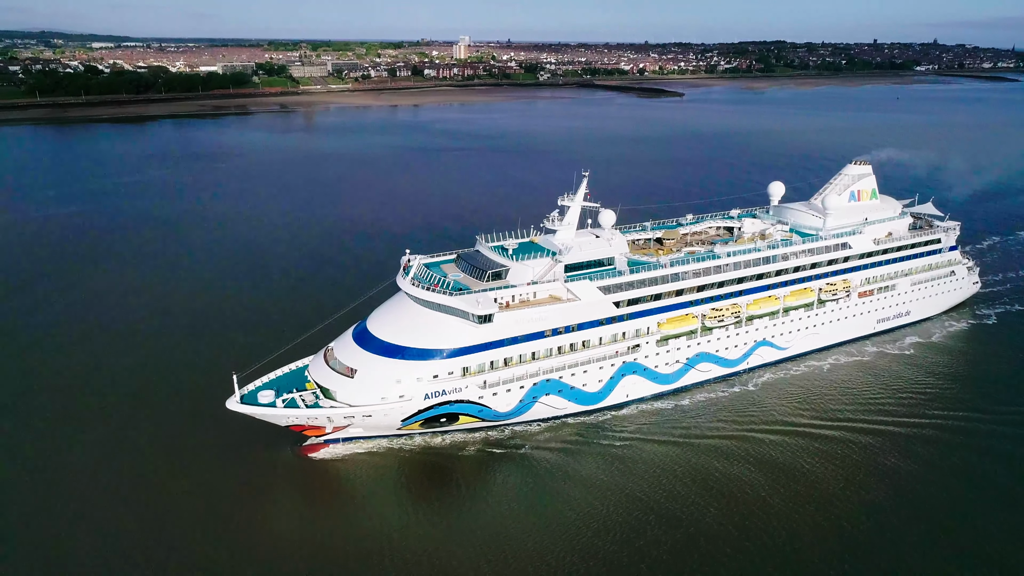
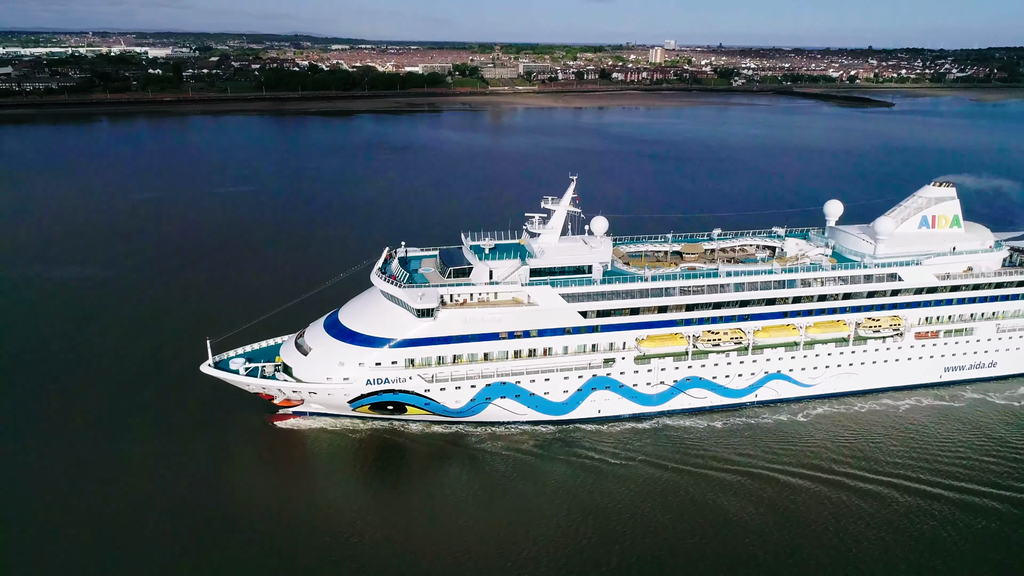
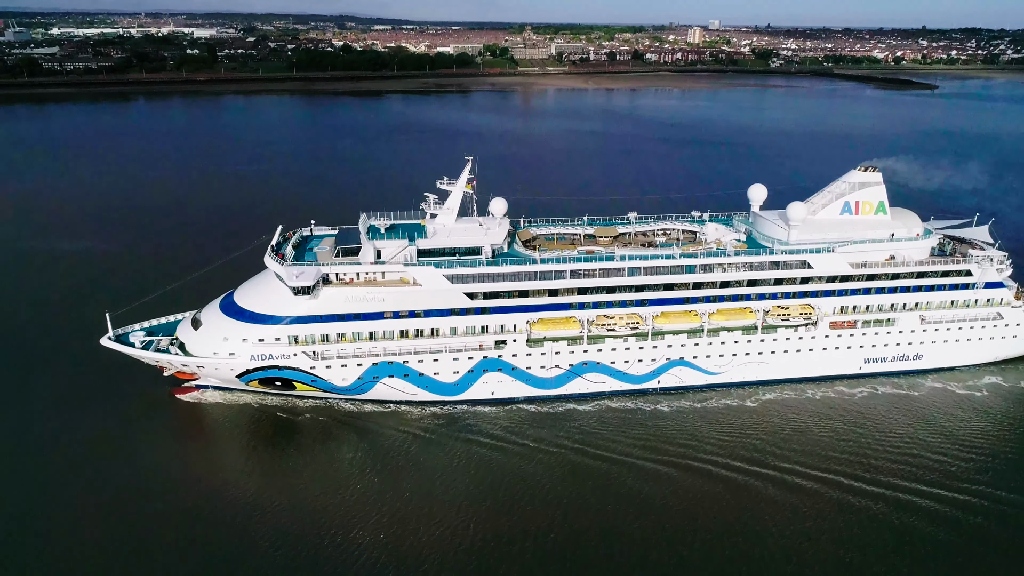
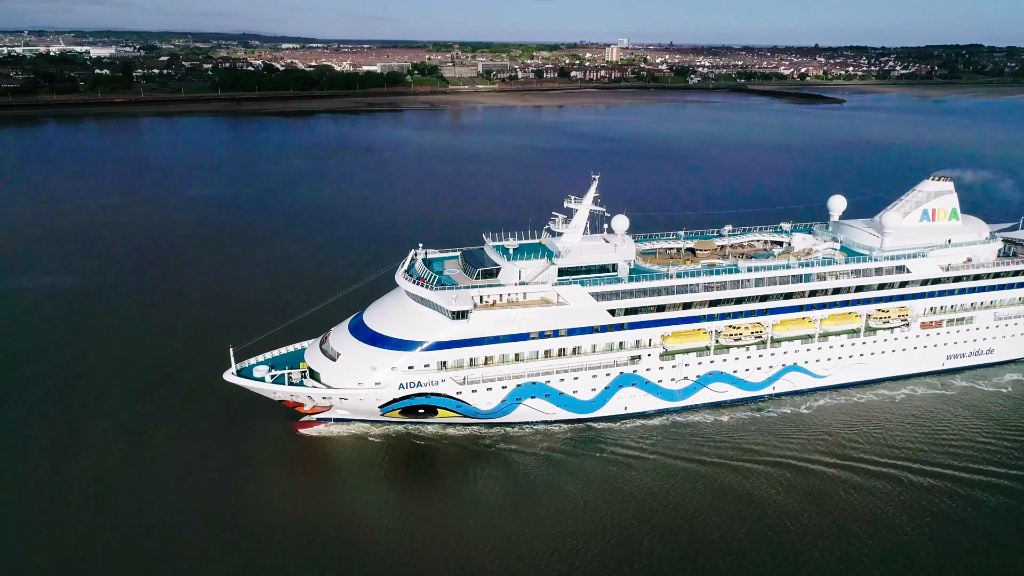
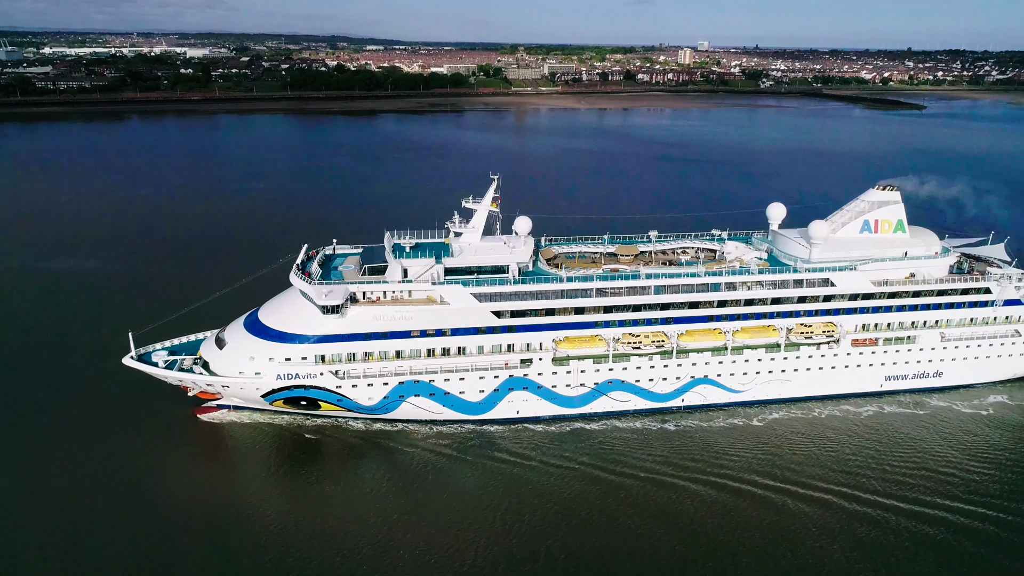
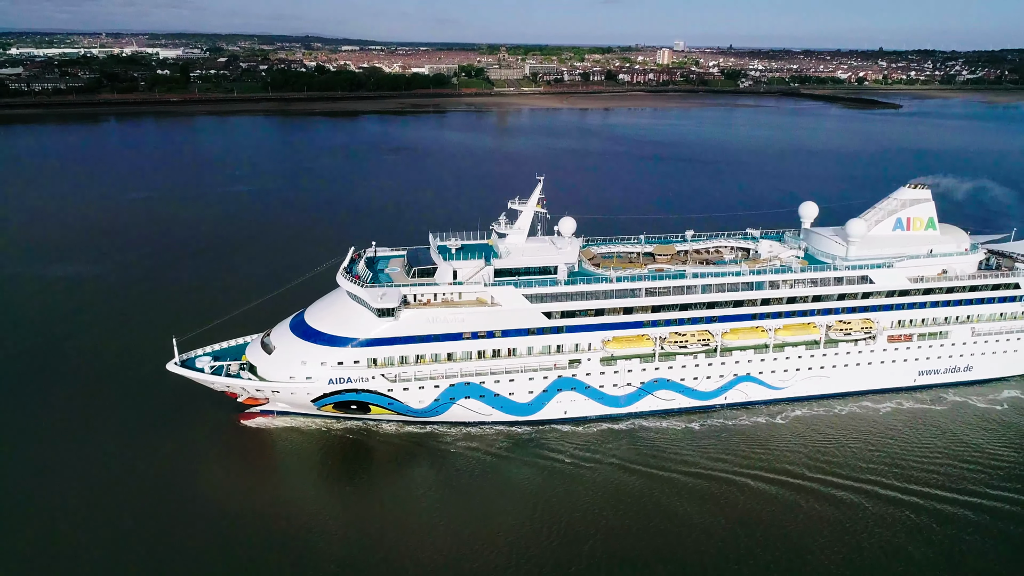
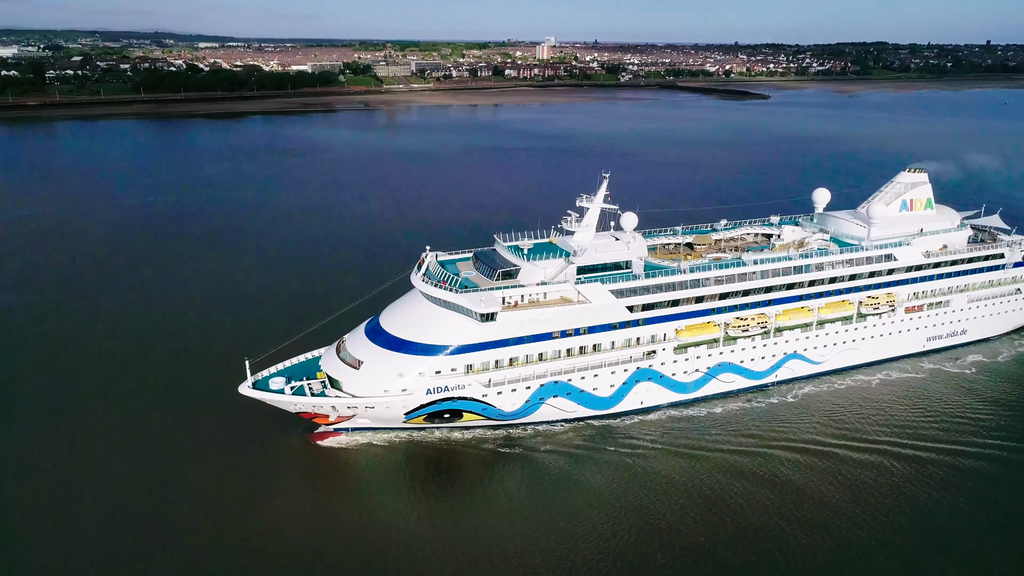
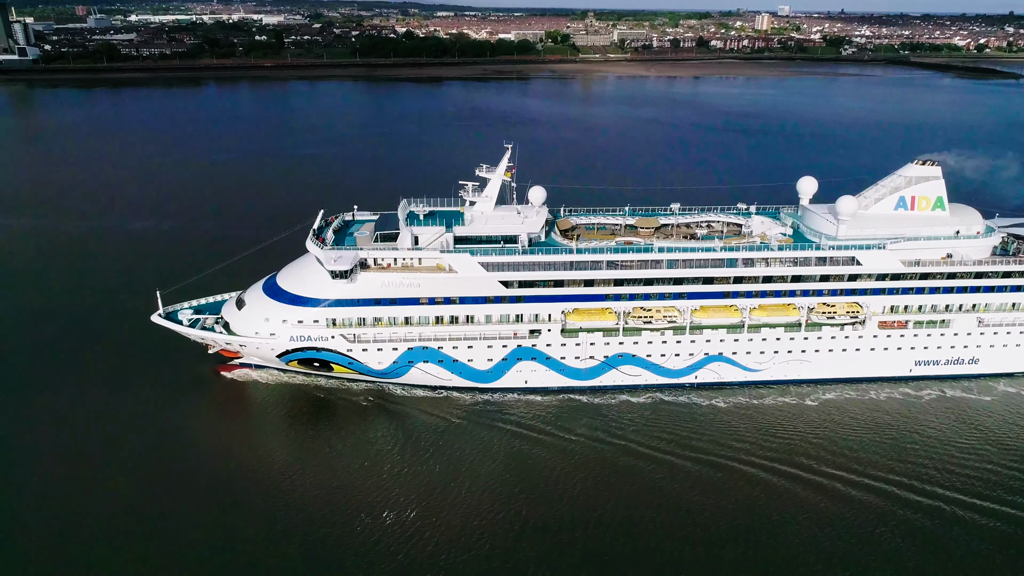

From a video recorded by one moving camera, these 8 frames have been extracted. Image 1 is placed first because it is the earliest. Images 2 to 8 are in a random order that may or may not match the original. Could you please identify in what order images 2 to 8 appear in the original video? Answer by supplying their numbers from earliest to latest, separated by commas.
7, 4, 2, 6, 5, 3, 8
